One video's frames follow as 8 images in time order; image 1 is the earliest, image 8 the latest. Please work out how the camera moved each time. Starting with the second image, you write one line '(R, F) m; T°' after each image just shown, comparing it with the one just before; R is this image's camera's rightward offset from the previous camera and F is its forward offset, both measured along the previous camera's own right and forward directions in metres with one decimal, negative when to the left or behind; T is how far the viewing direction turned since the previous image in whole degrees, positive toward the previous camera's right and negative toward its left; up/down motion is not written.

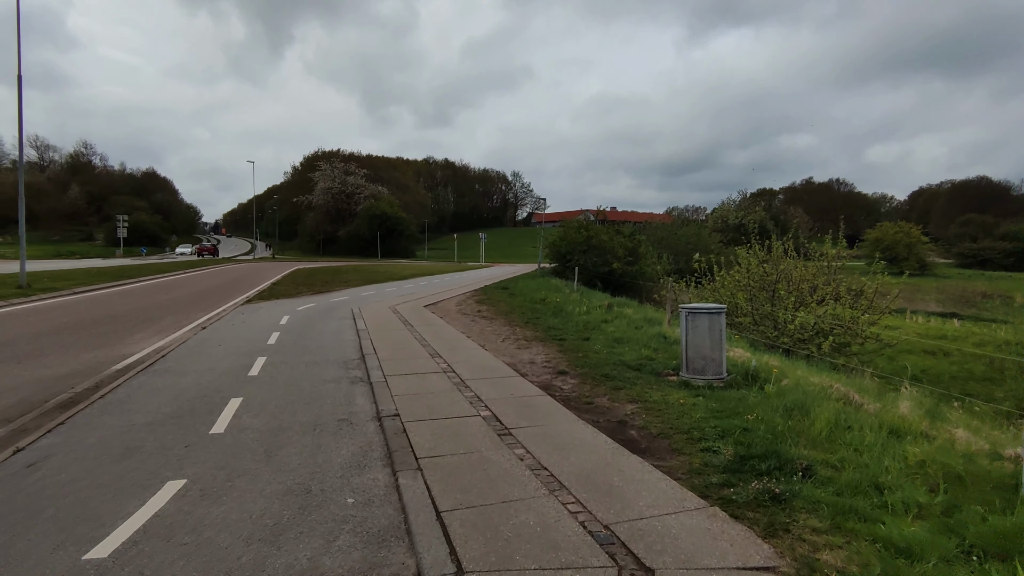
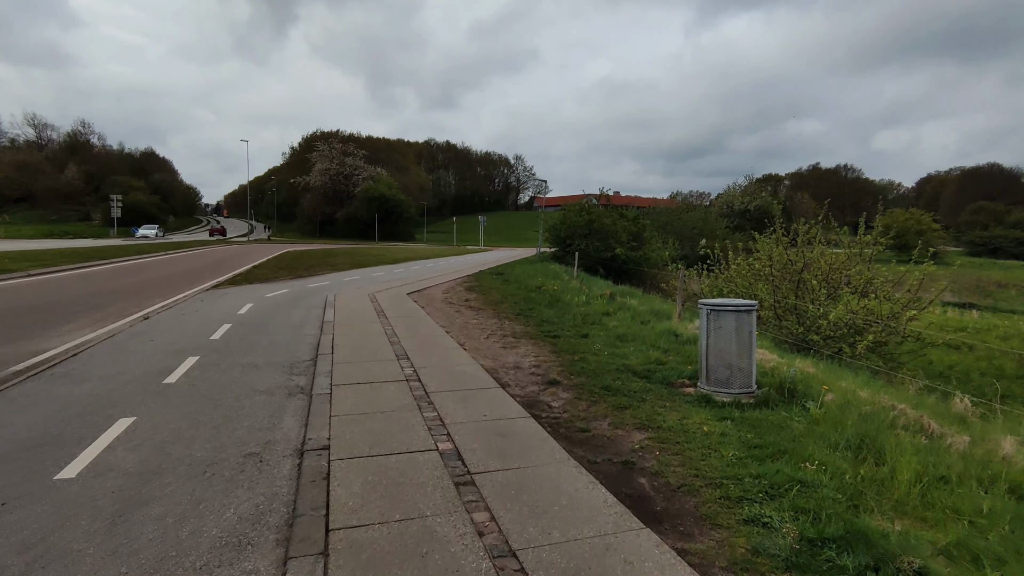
(+0.2, +1.5) m; 0°
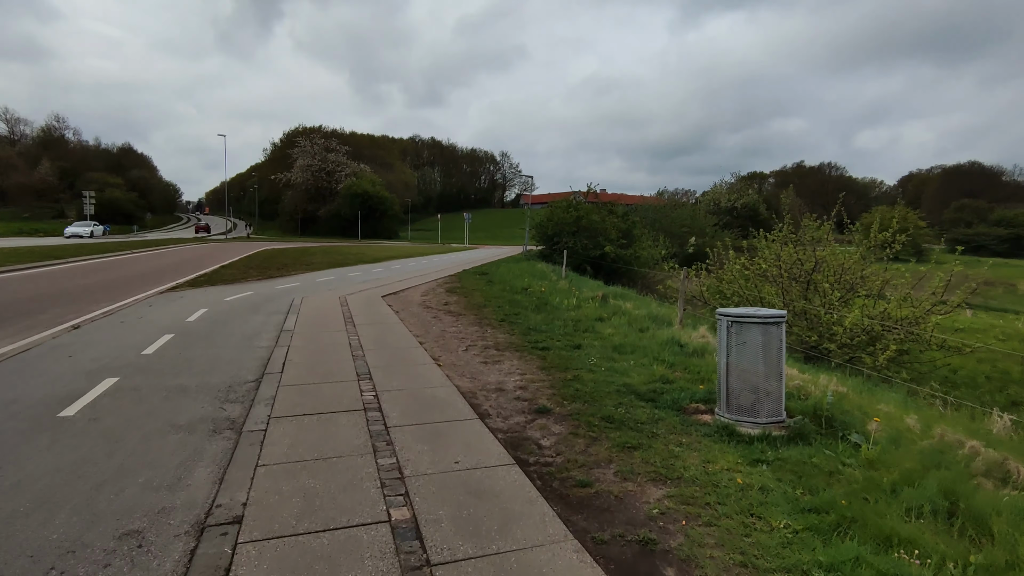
(+0.1, +1.1) m; +1°
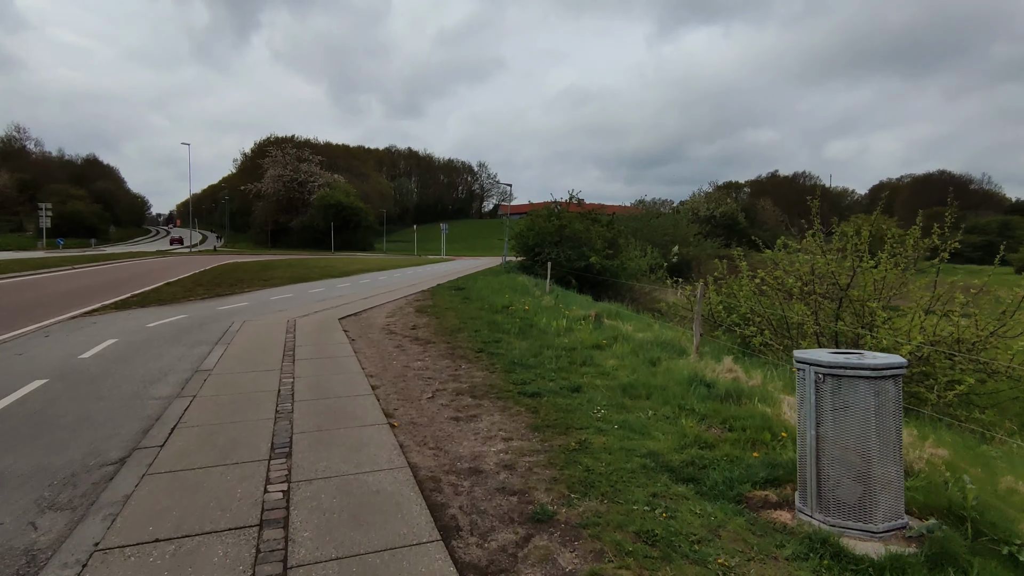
(0.0, +1.8) m; +2°
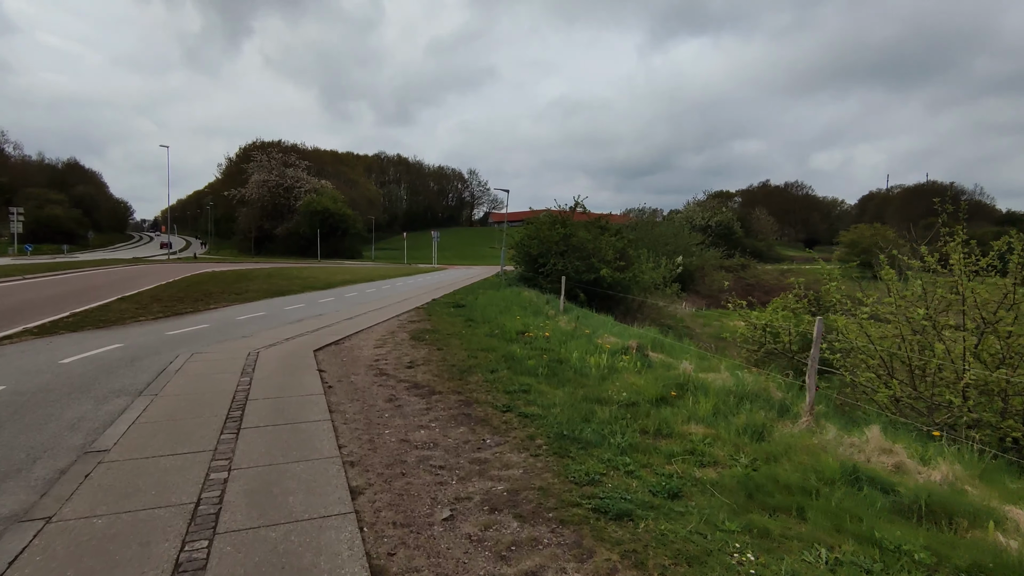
(-0.5, +2.3) m; +1°
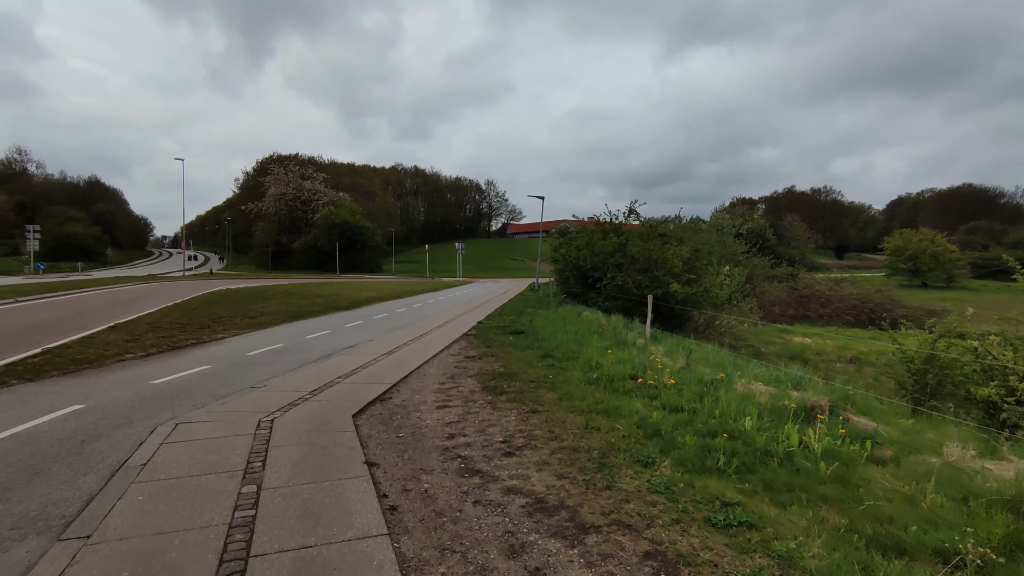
(-1.3, +2.9) m; -2°
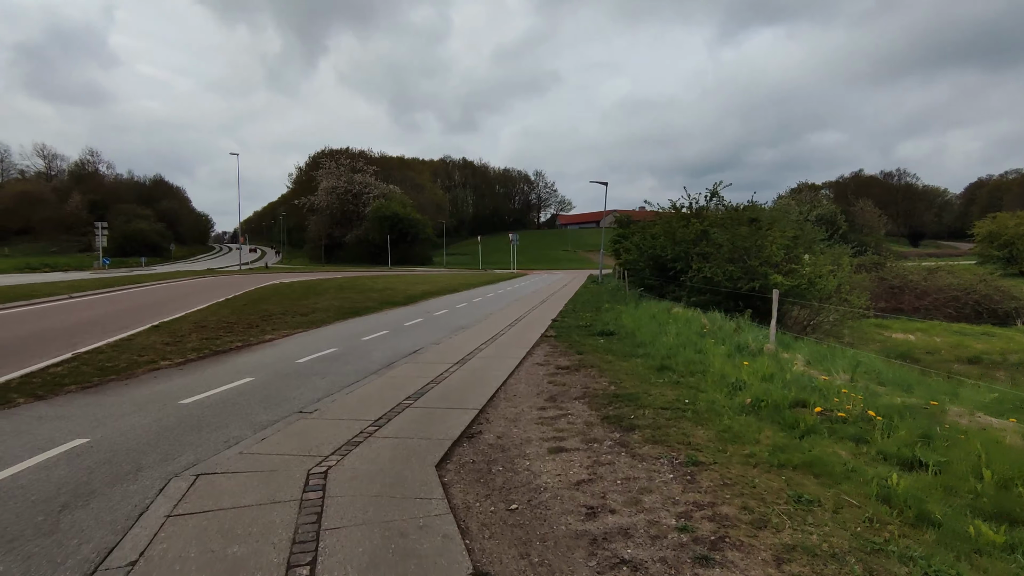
(-0.8, +1.9) m; -5°
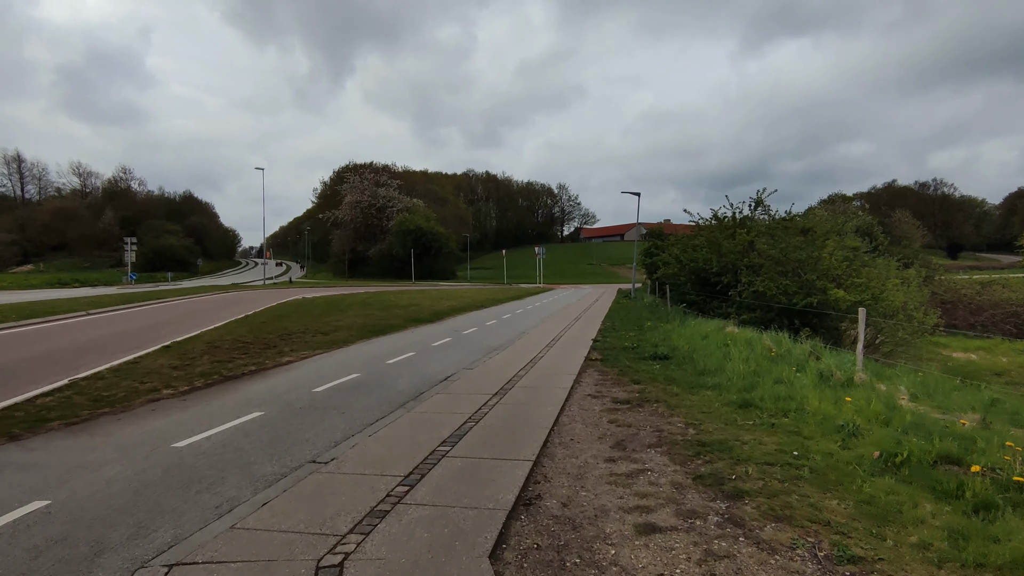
(-0.3, +1.1) m; -2°
